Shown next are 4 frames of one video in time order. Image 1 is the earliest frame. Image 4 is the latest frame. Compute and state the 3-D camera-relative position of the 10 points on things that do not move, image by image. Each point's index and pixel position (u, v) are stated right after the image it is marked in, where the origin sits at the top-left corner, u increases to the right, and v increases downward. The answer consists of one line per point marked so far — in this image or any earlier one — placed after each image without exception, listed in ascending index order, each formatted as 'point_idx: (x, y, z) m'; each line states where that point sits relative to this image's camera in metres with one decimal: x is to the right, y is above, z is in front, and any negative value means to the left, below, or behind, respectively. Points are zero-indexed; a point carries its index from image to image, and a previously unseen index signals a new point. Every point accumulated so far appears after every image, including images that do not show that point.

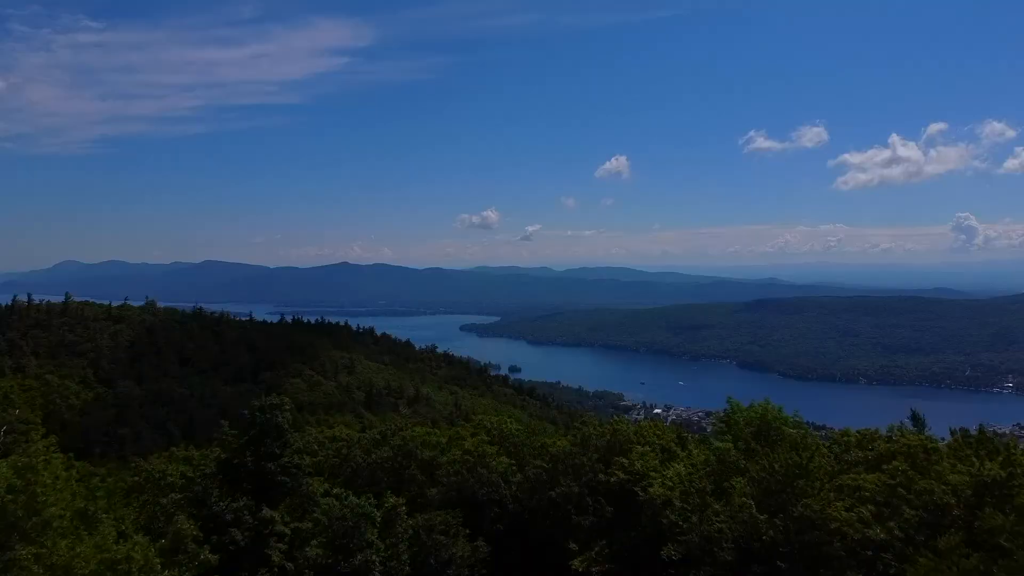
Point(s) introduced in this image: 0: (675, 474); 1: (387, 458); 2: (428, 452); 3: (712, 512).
0: (+4.0, -4.6, +15.5) m
1: (-3.8, -5.3, +19.2) m
2: (-2.7, -5.3, +19.9) m
3: (+4.5, -5.0, +14.0) m
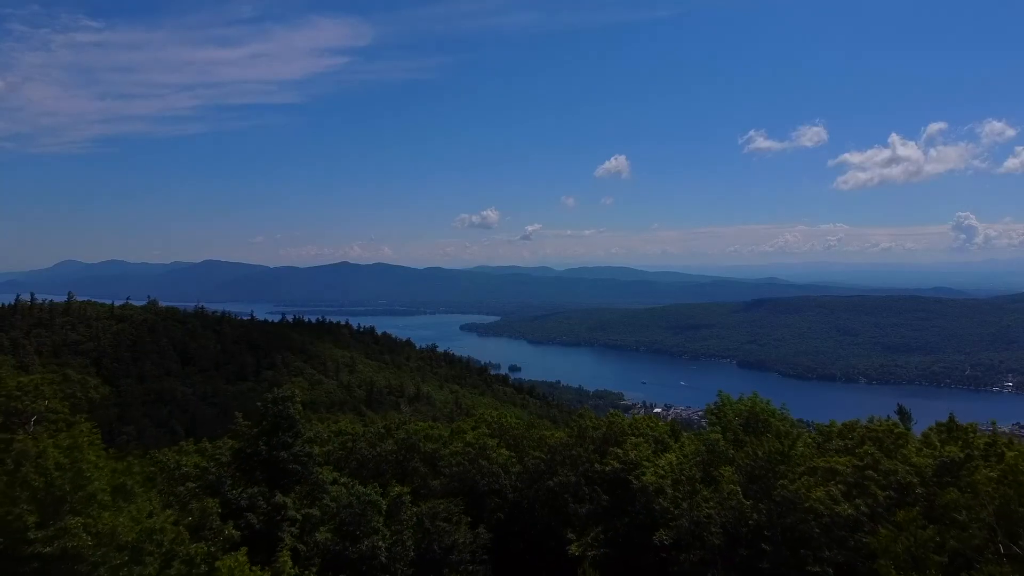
0: (+4.0, -4.5, +16.2) m
1: (-3.9, -5.3, +20.0) m
2: (-2.7, -5.2, +20.7) m
3: (+4.5, -5.0, +14.7) m
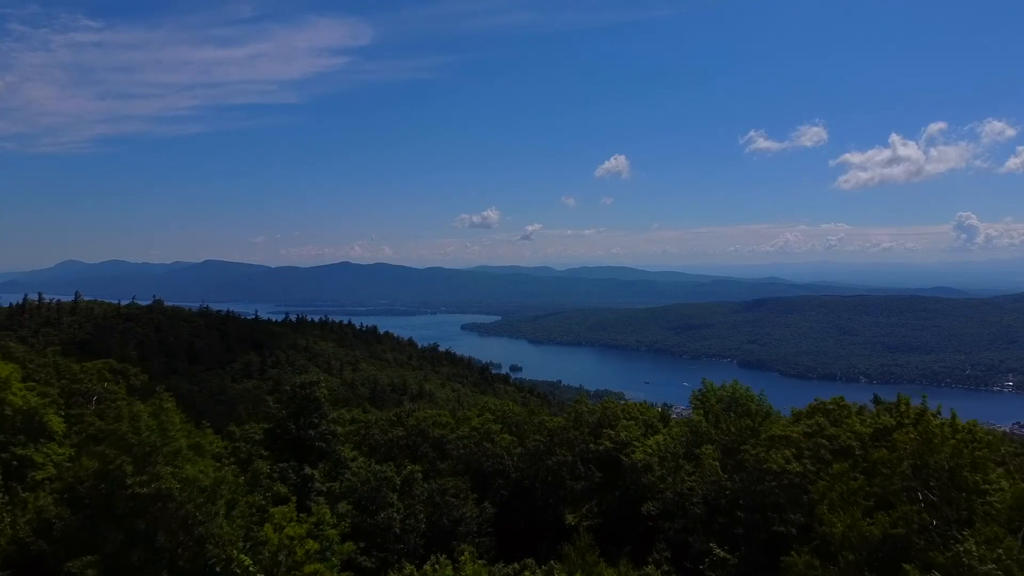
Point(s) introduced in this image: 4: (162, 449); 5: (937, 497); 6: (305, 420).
0: (+4.1, -4.4, +17.9) m
1: (-3.8, -5.2, +21.7) m
2: (-2.6, -5.1, +22.4) m
3: (+4.5, -4.9, +16.4) m
4: (-5.3, -2.4, +9.4) m
5: (+6.3, -3.1, +9.3) m
6: (-5.7, -3.7, +17.2) m
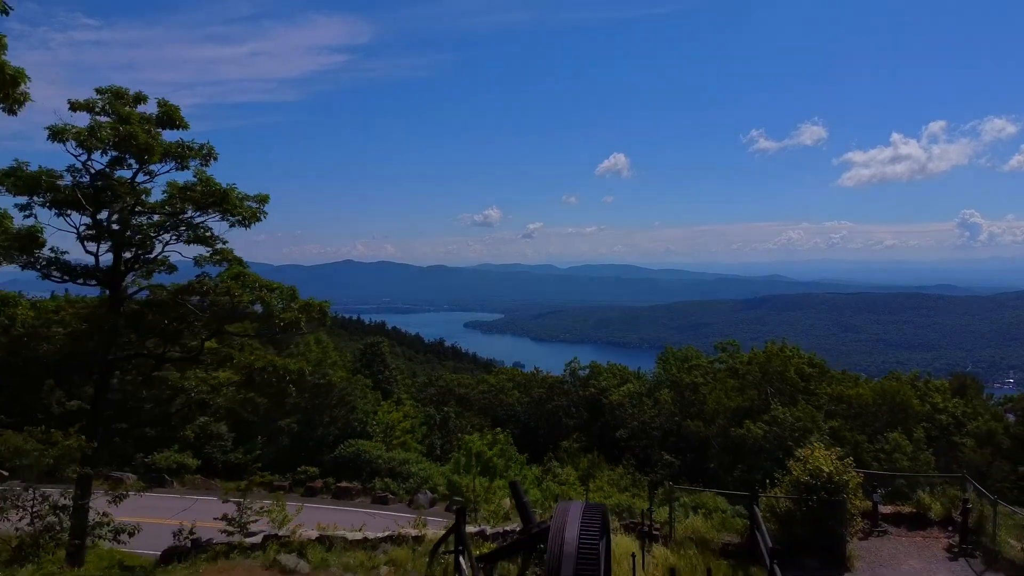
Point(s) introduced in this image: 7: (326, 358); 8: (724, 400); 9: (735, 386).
0: (+4.4, -3.9, +24.4) m
1: (-3.4, -4.6, +28.2) m
2: (-2.2, -4.6, +28.9) m
3: (+4.9, -4.4, +22.9) m
4: (-4.9, -1.9, +15.9) m
5: (+6.7, -2.6, +15.8) m
6: (-5.3, -3.1, +23.7) m
7: (-4.9, -1.9, +16.0) m
8: (+5.4, -2.9, +15.9) m
9: (+5.9, -2.7, +16.6) m
